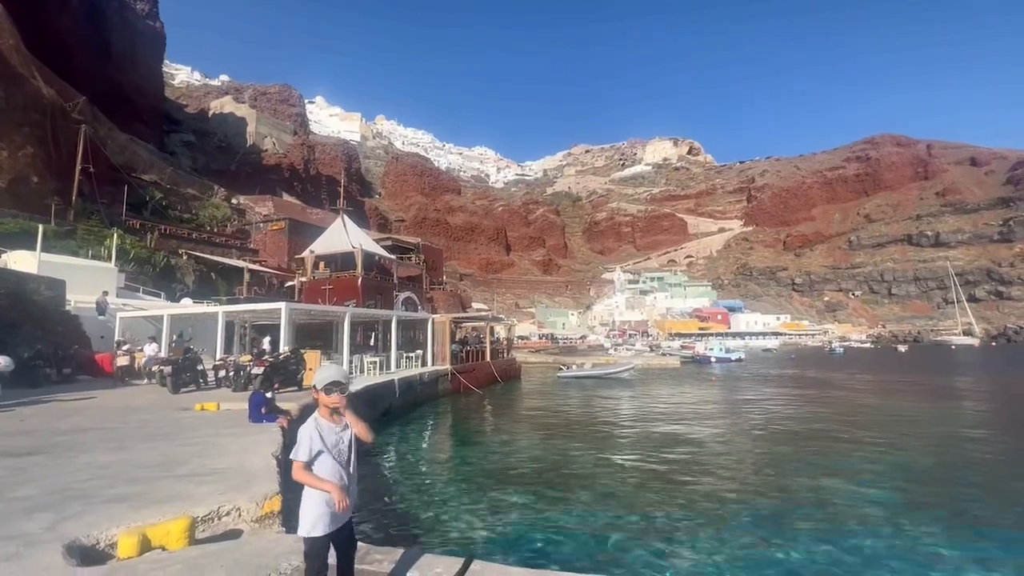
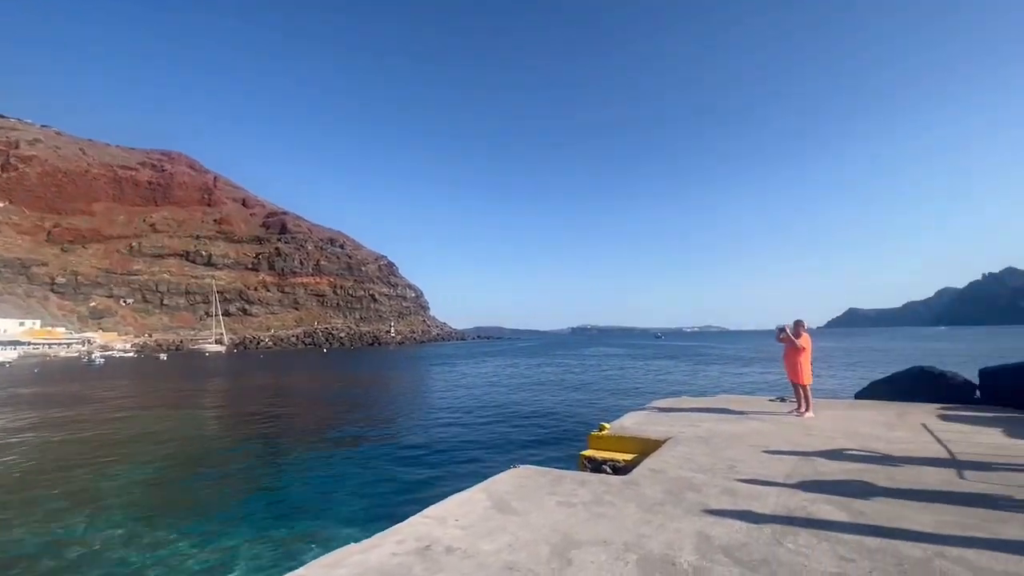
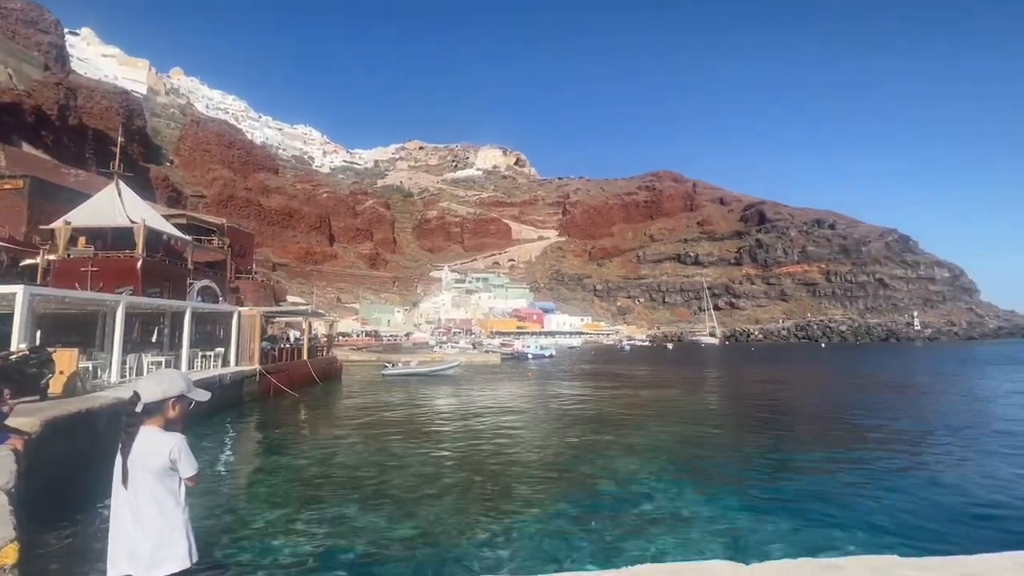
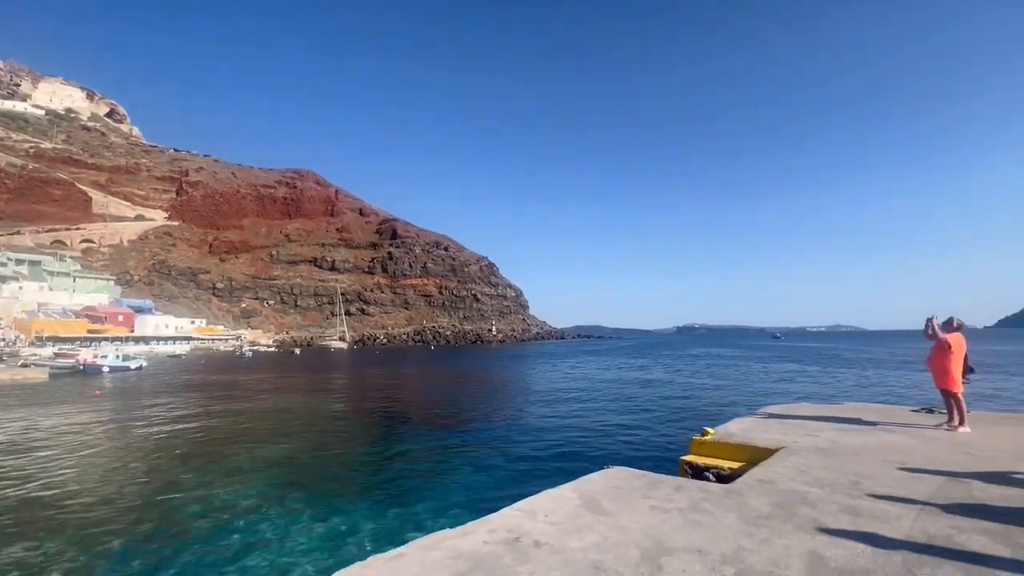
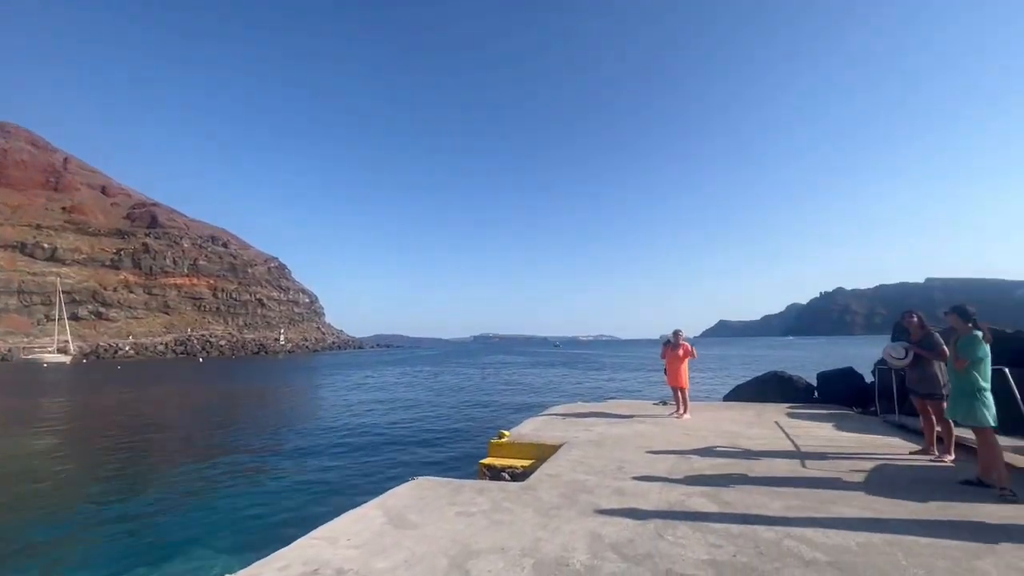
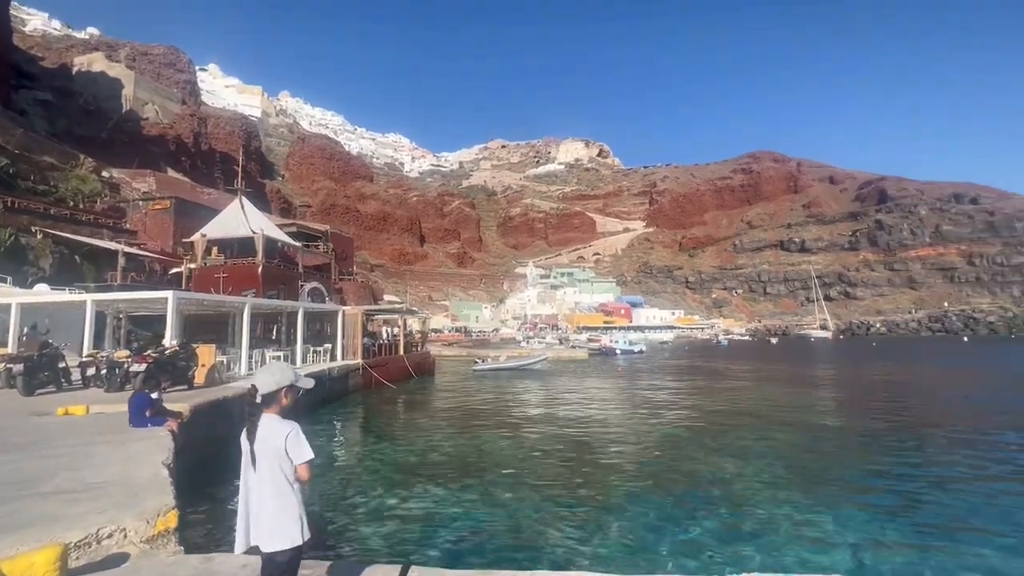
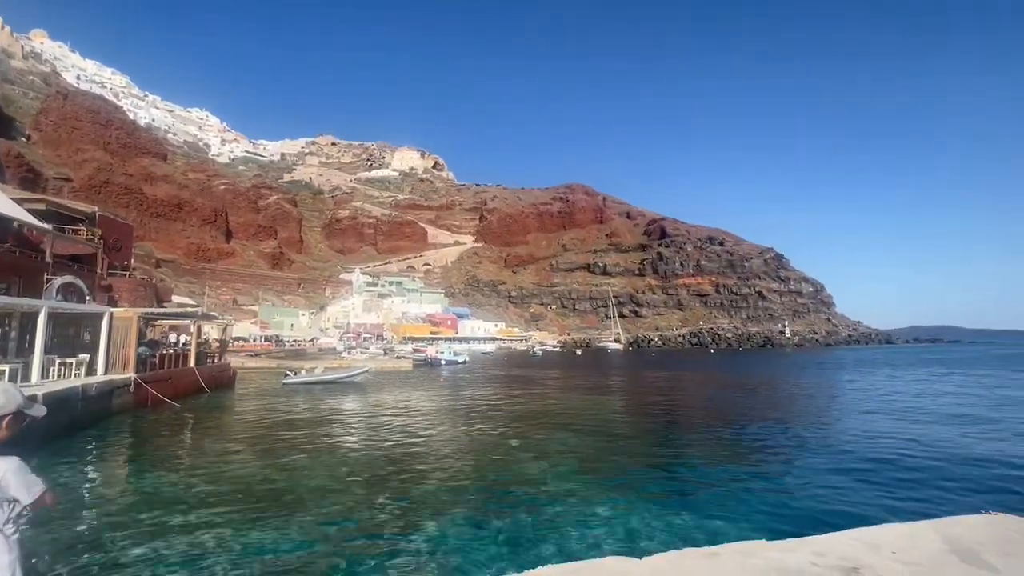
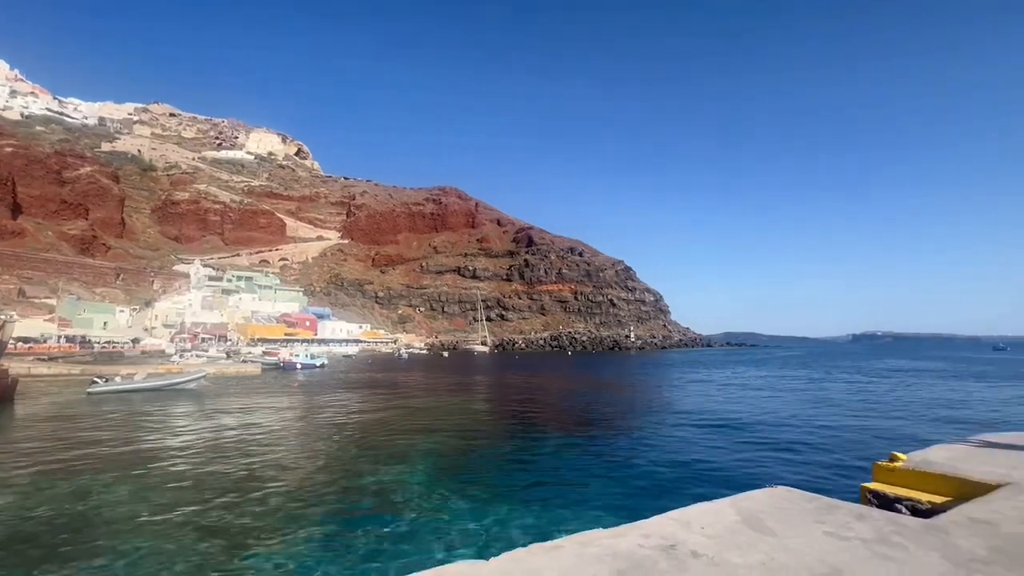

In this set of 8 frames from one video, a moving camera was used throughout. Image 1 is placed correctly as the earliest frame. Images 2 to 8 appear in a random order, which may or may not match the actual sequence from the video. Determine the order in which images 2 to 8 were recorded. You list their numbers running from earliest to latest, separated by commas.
6, 3, 7, 8, 4, 2, 5
